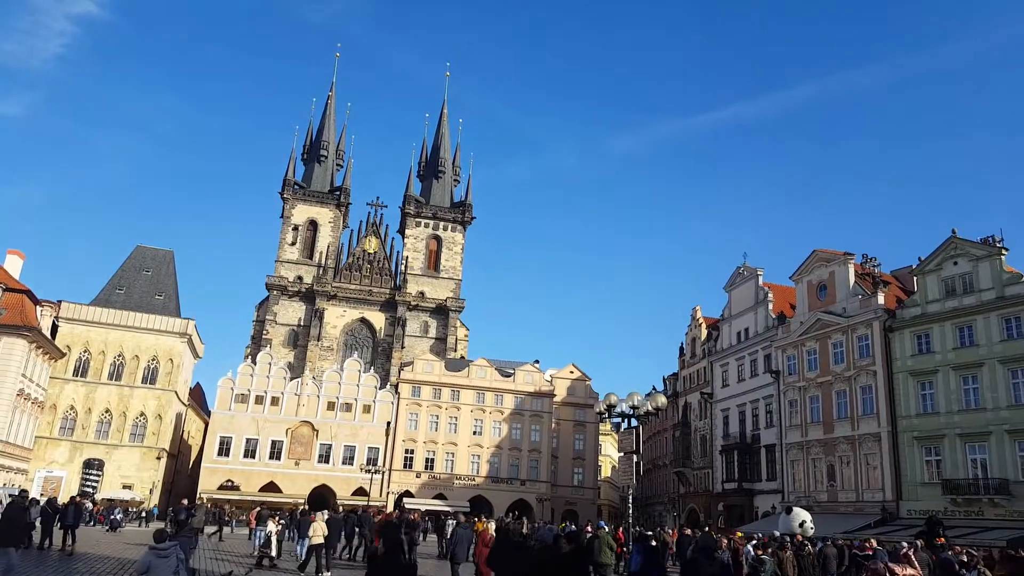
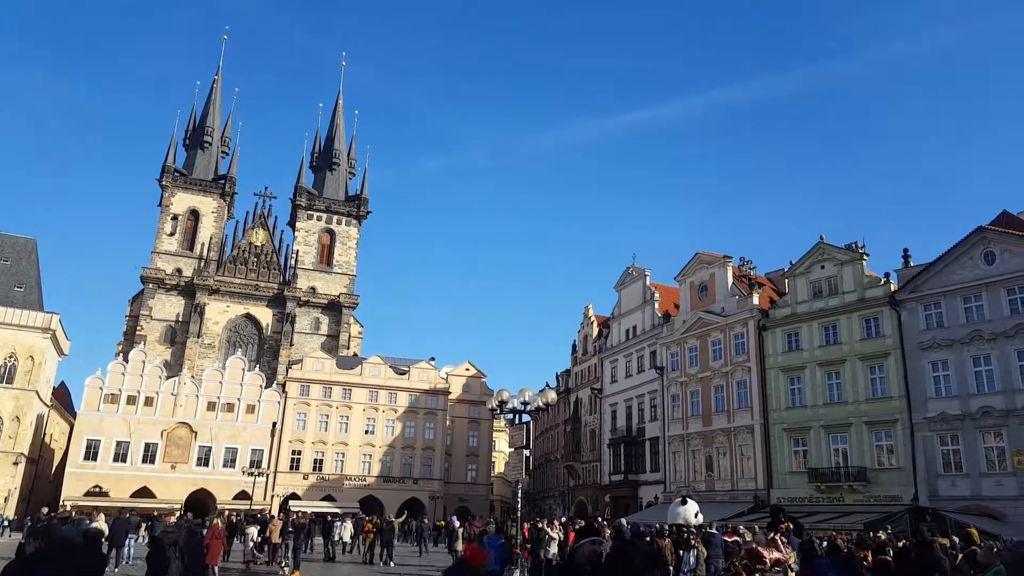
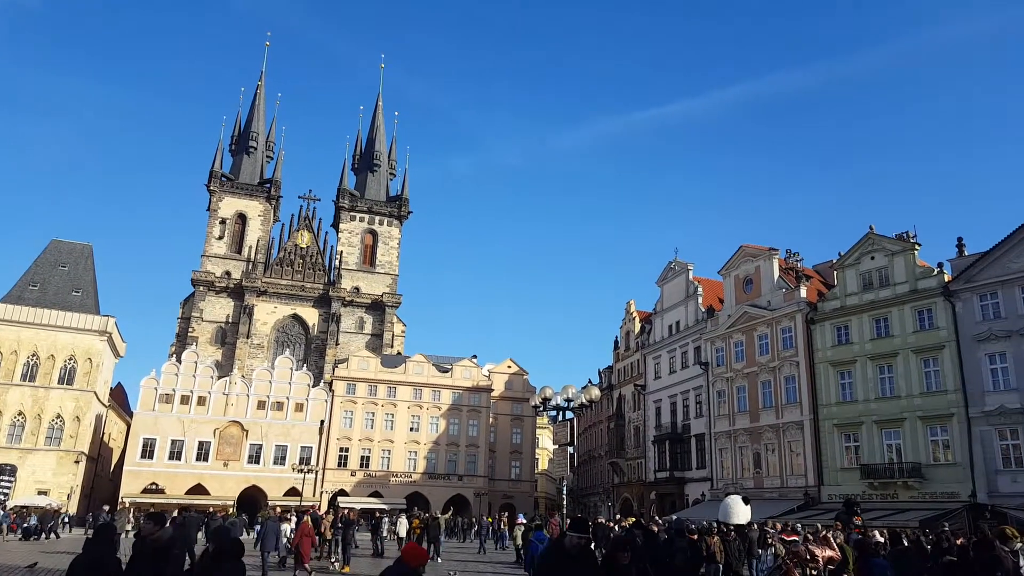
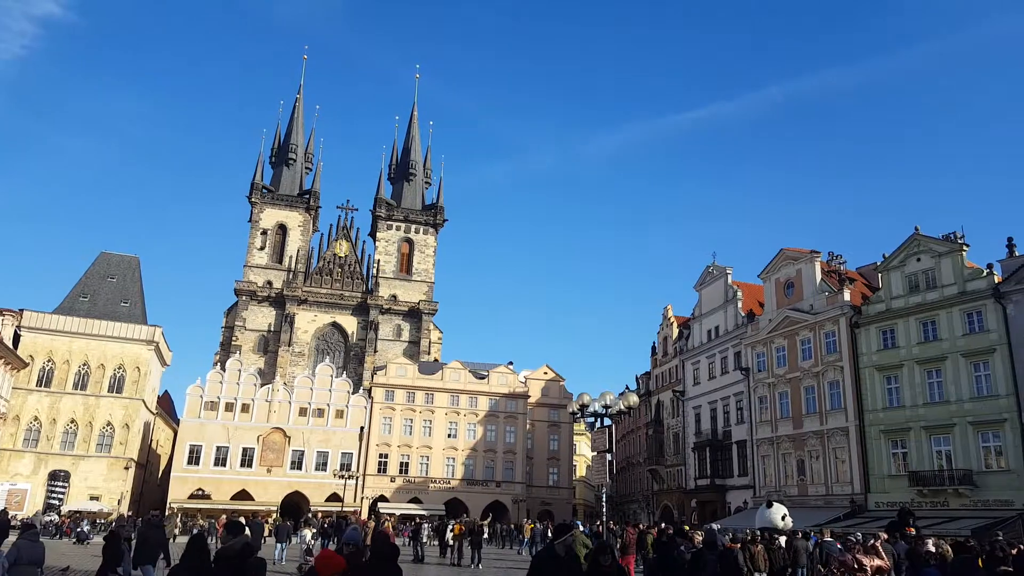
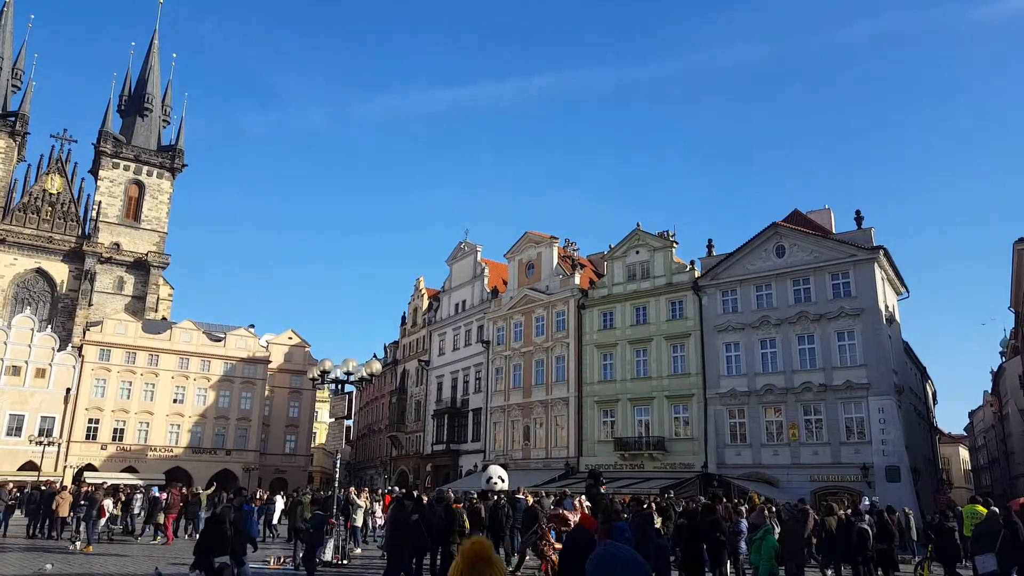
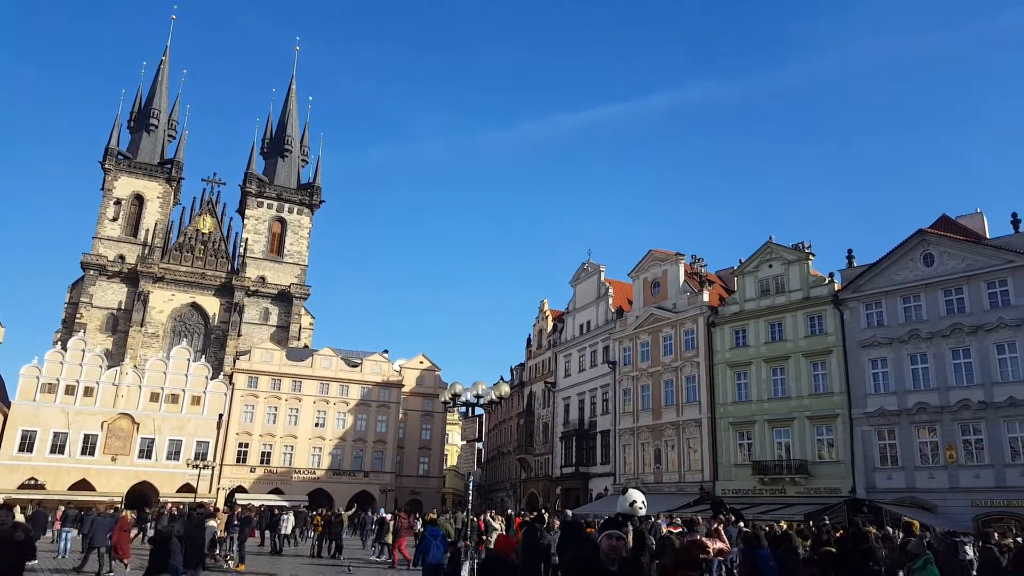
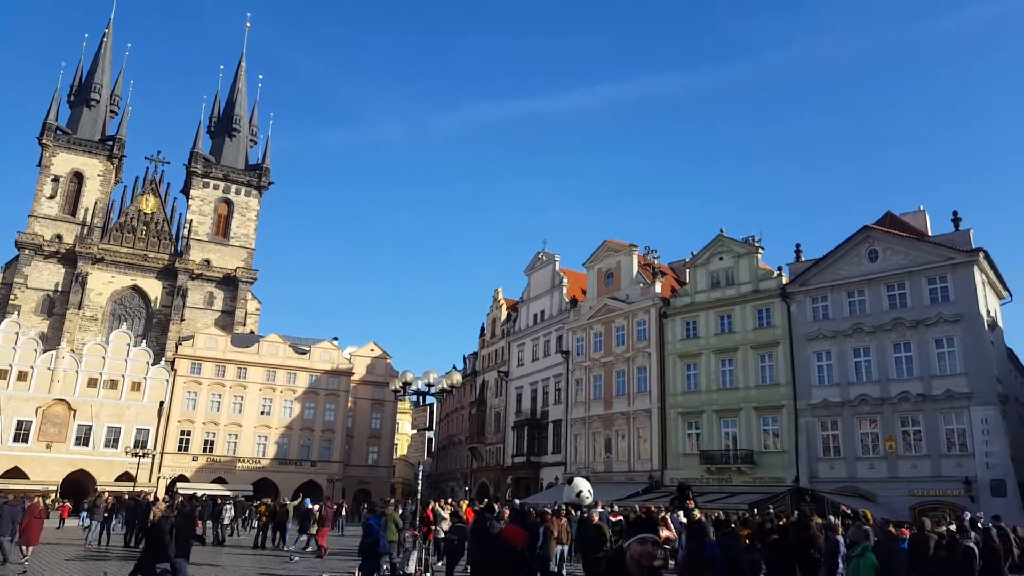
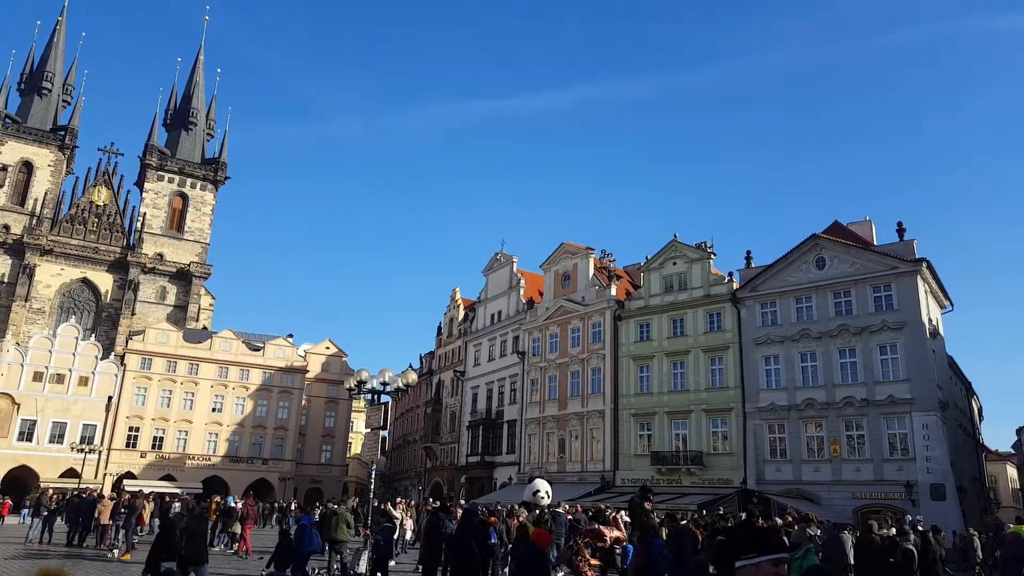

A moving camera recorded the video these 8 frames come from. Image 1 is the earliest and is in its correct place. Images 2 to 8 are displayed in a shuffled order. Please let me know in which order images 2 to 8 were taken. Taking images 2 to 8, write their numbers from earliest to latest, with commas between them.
4, 3, 2, 6, 7, 8, 5
